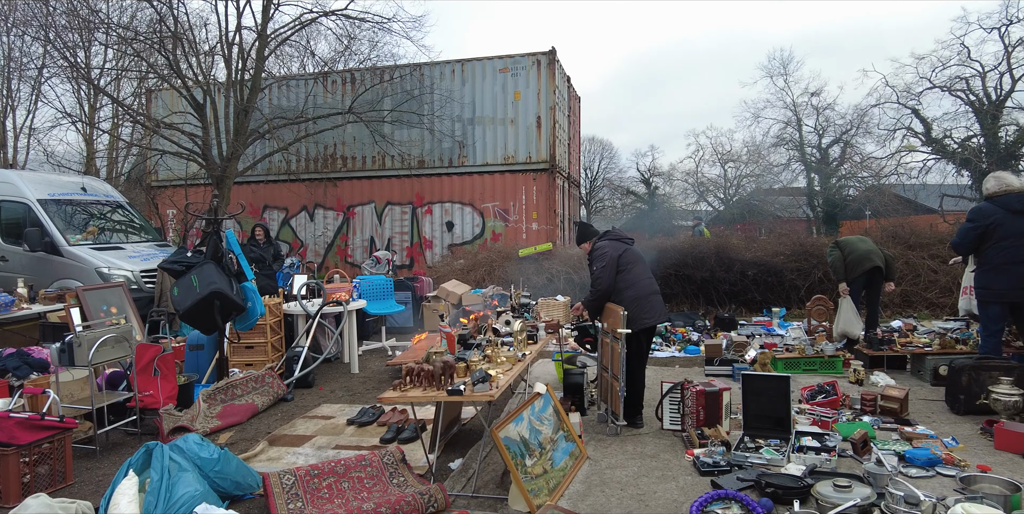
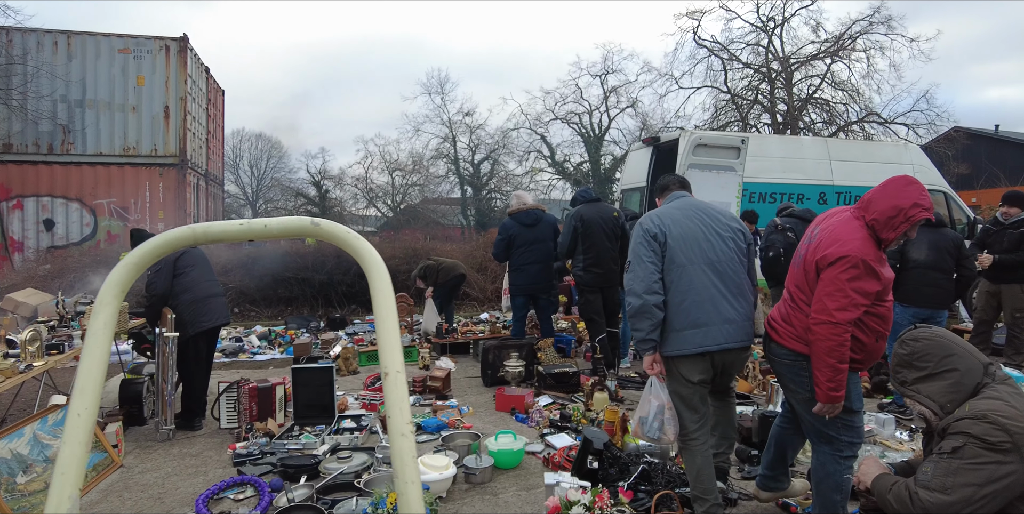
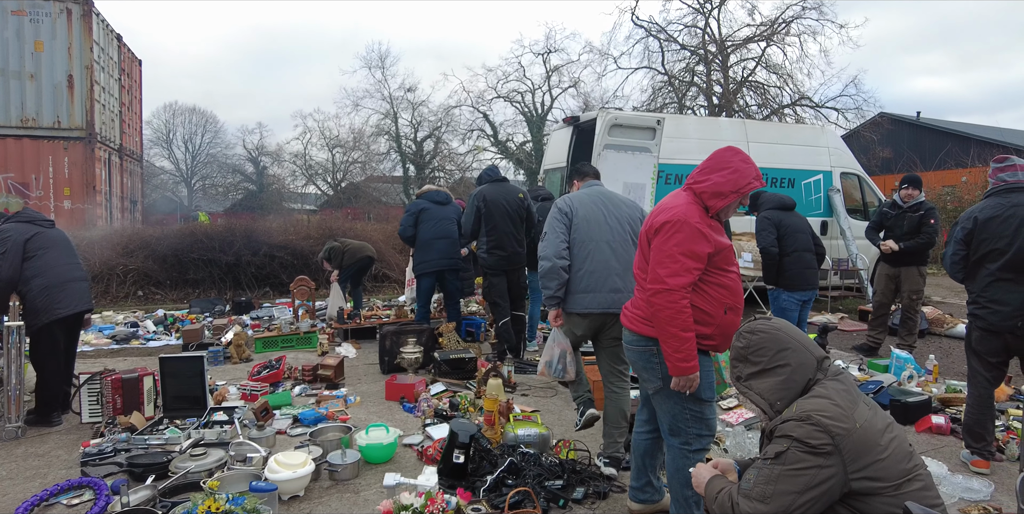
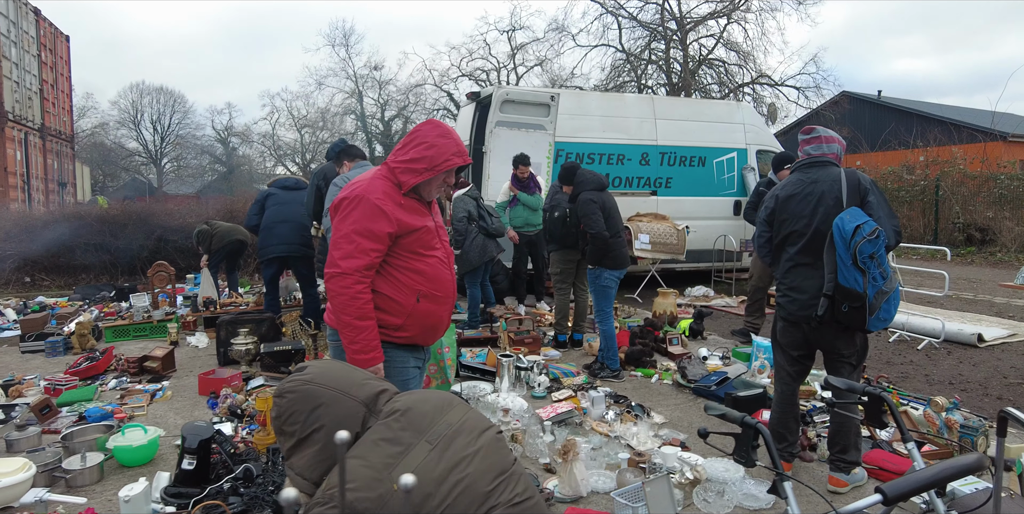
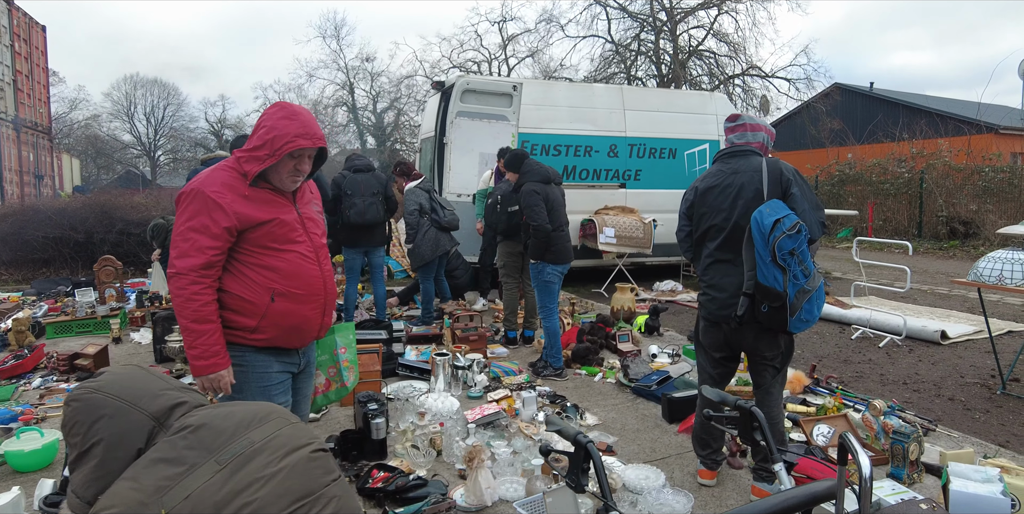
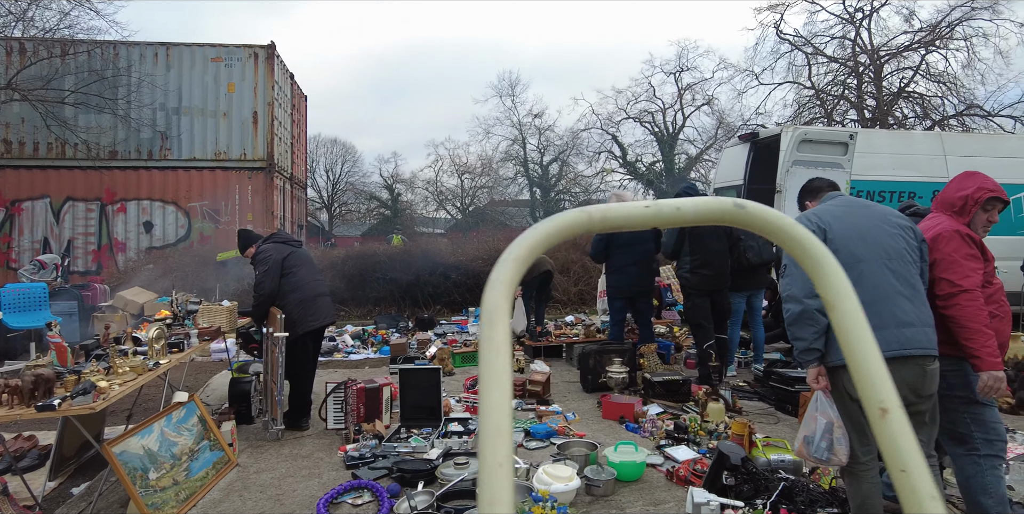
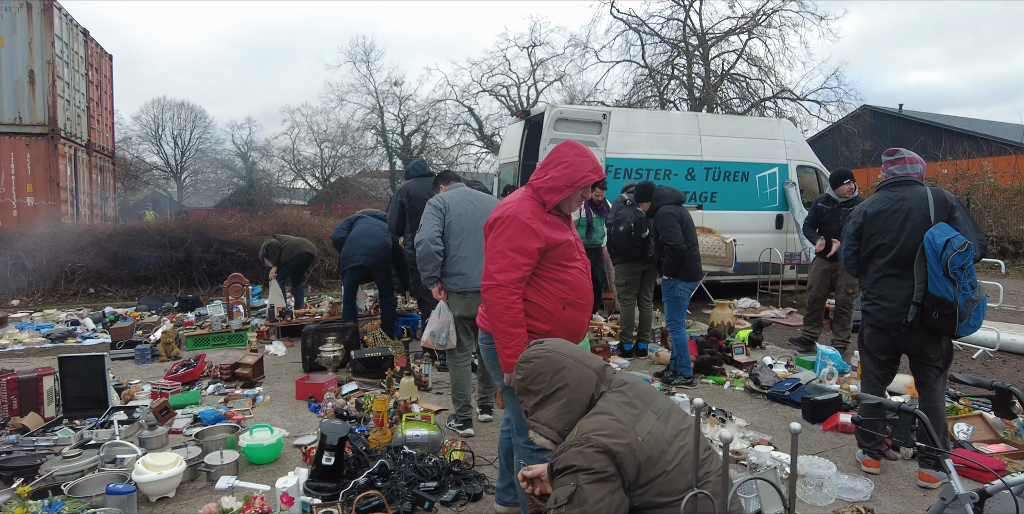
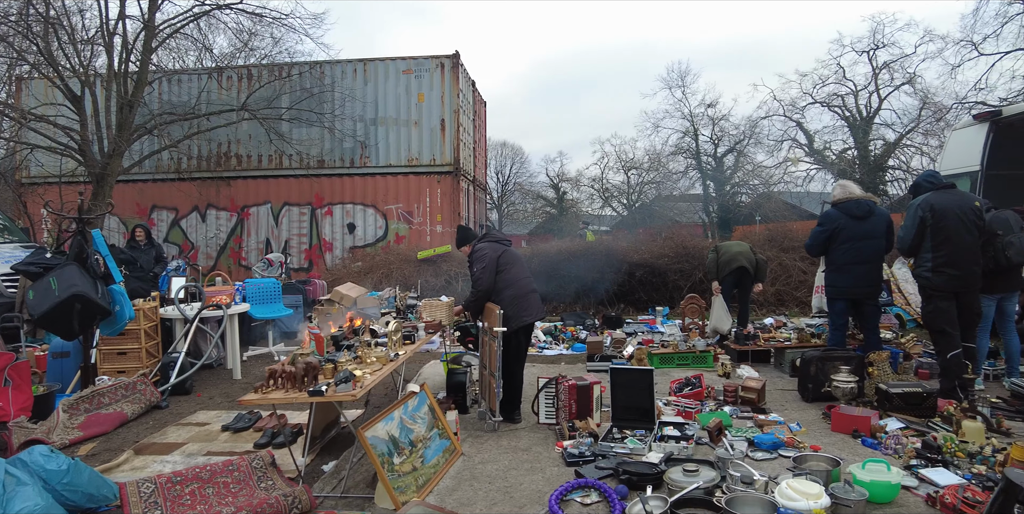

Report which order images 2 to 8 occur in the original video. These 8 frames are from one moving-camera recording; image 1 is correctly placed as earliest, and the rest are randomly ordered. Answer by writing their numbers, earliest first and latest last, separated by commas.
8, 6, 2, 3, 7, 4, 5
